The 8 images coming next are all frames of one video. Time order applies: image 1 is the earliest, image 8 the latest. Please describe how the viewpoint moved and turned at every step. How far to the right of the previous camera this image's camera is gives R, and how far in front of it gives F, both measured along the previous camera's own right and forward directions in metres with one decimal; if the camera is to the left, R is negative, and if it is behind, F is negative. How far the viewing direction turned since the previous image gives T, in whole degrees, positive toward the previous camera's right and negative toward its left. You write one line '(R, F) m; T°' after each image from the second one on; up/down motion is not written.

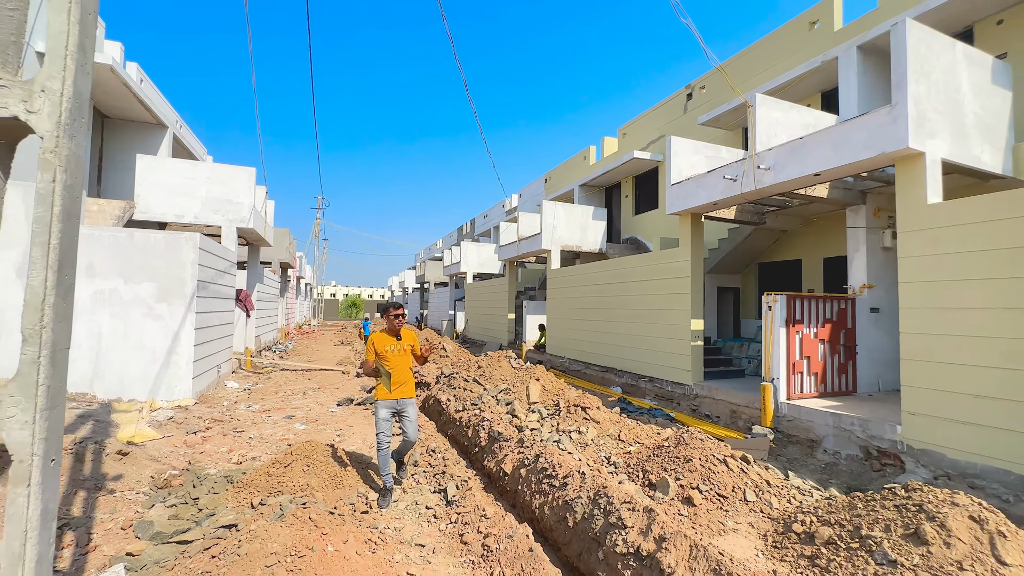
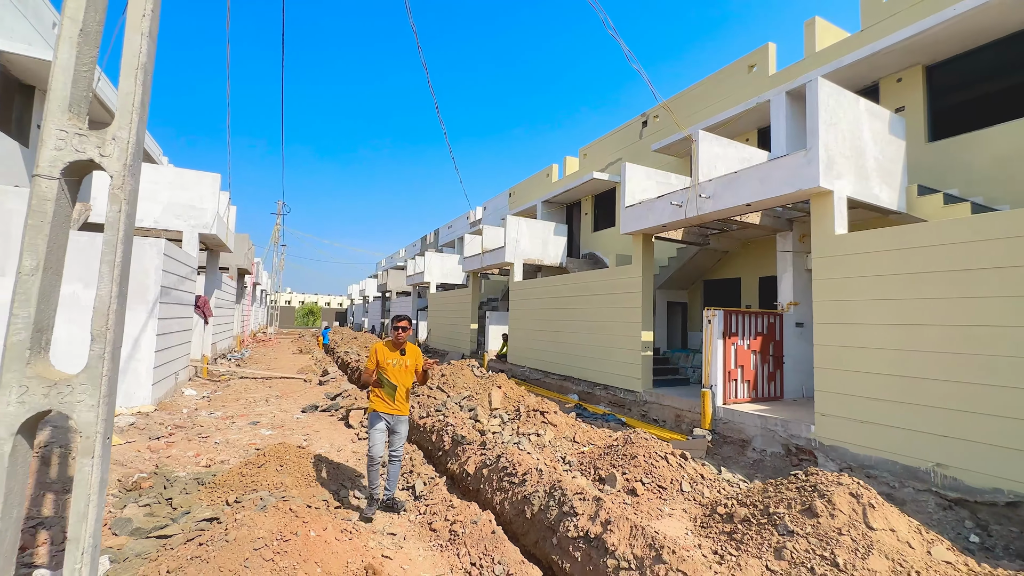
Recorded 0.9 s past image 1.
(-0.1, -0.4) m; +5°
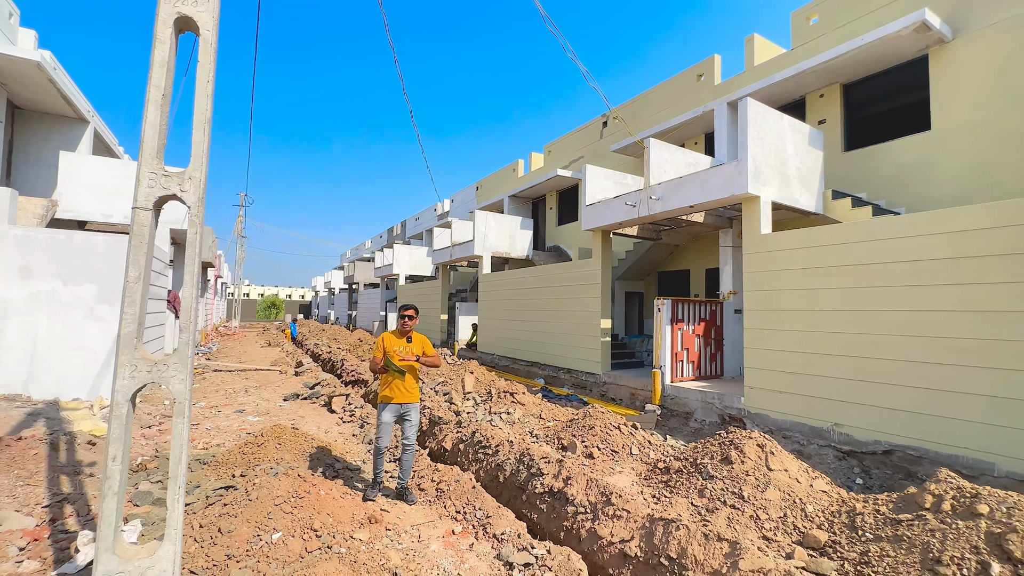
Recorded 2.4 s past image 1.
(-0.1, -0.7) m; +4°
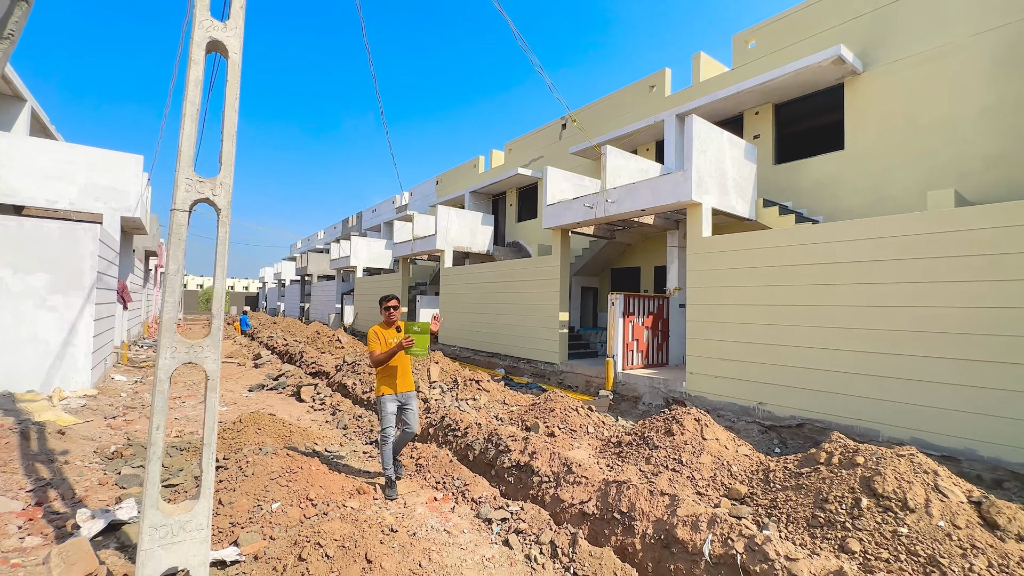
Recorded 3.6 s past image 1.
(-0.2, -0.5) m; +6°
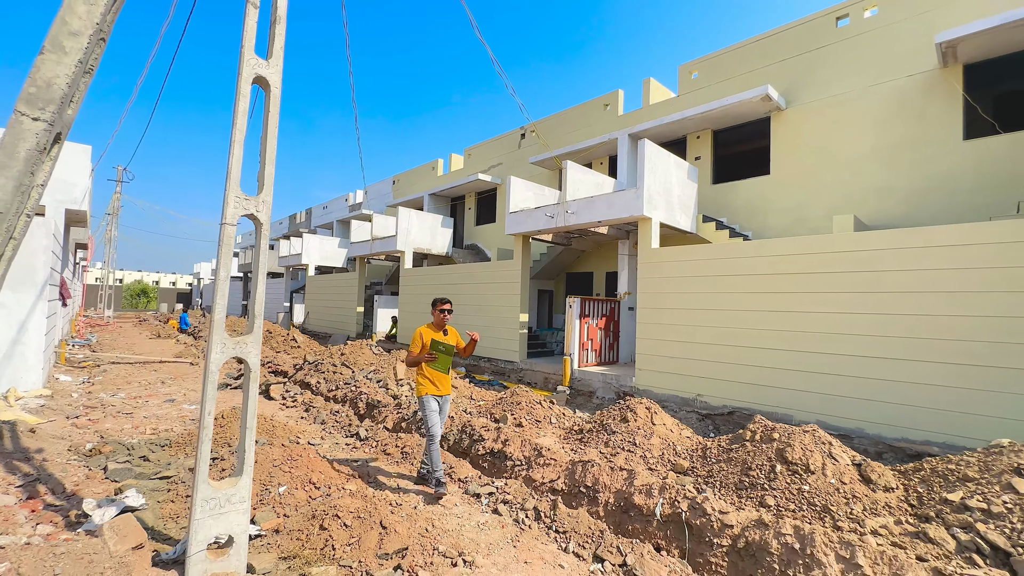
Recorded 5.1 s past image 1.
(-0.4, -0.6) m; +7°
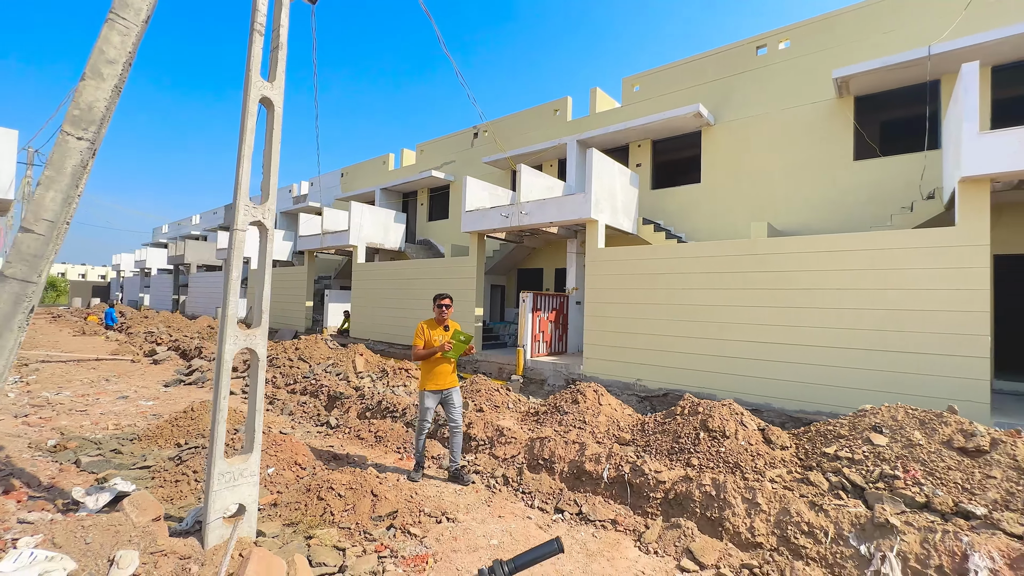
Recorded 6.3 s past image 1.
(-0.3, -0.6) m; +7°
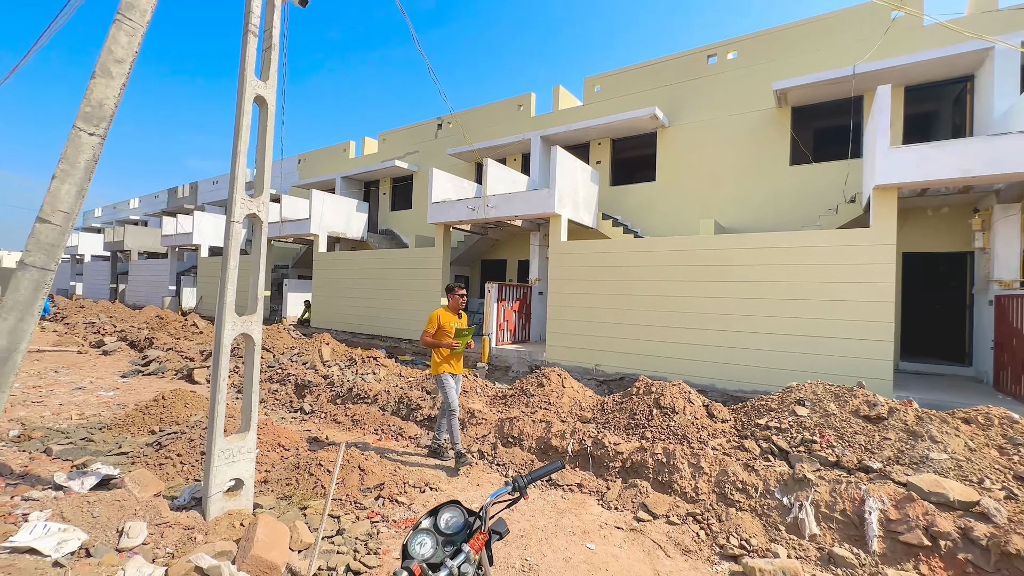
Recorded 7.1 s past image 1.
(-0.2, -0.4) m; +5°
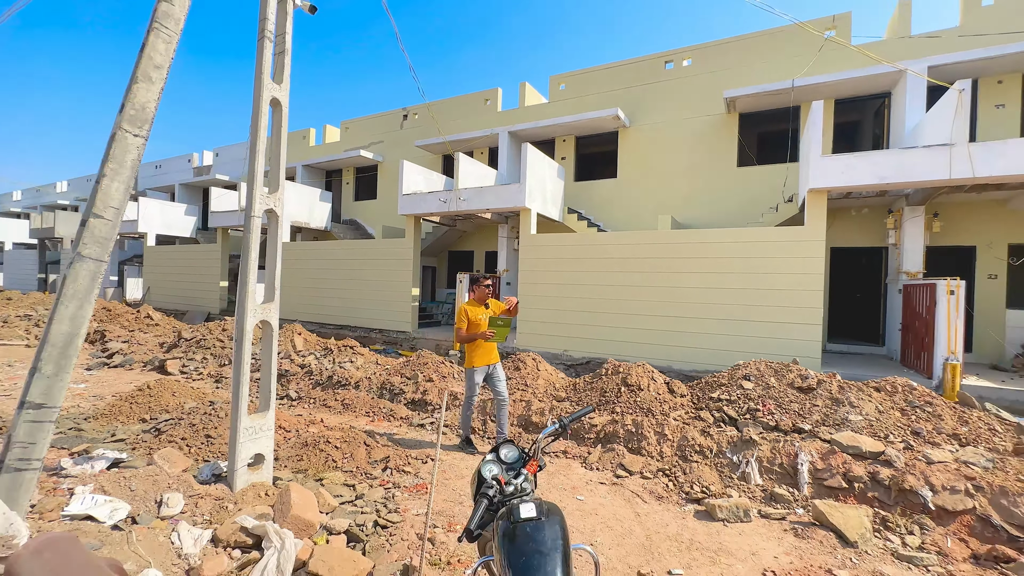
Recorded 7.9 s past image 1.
(-0.4, -0.4) m; +6°
